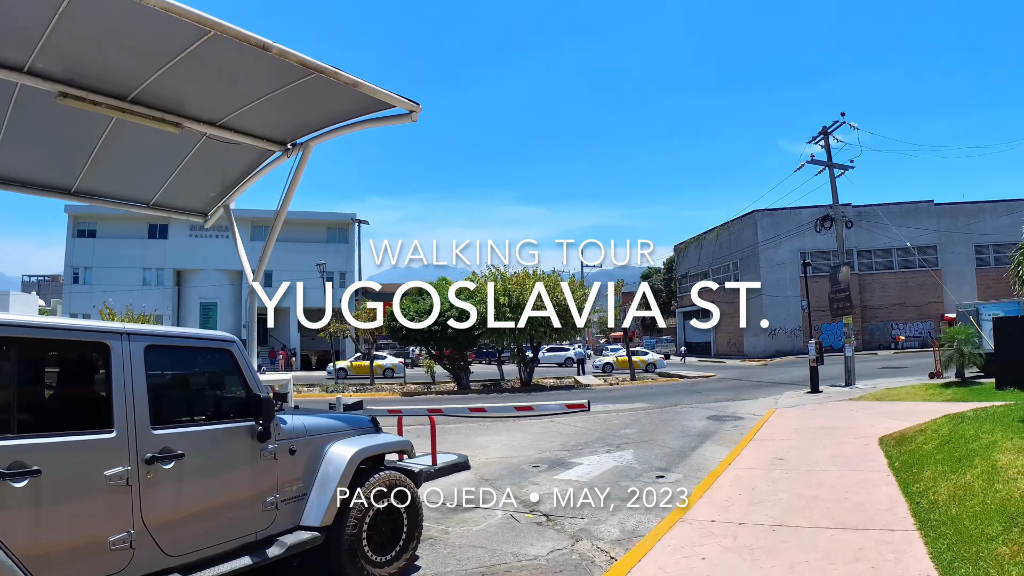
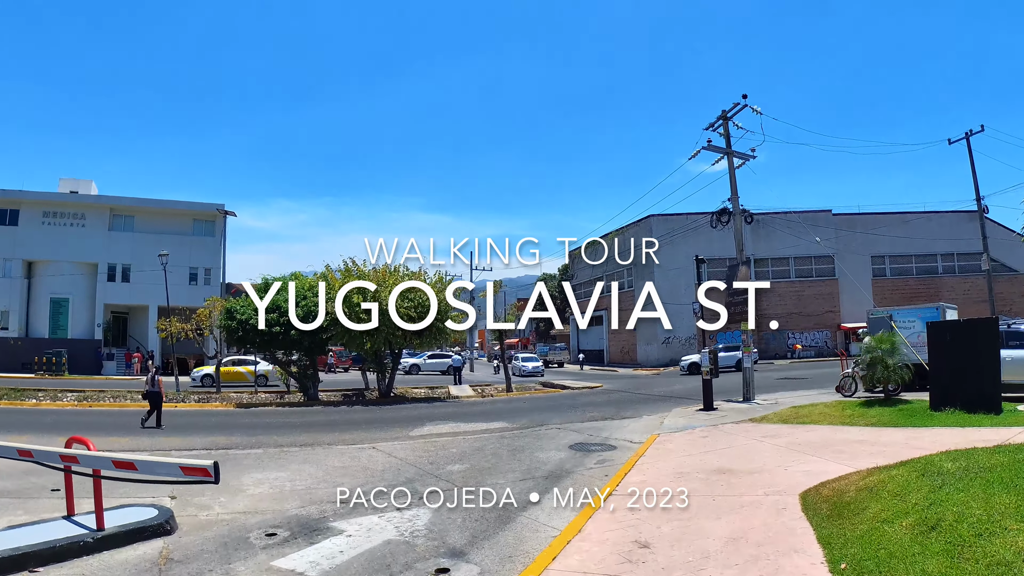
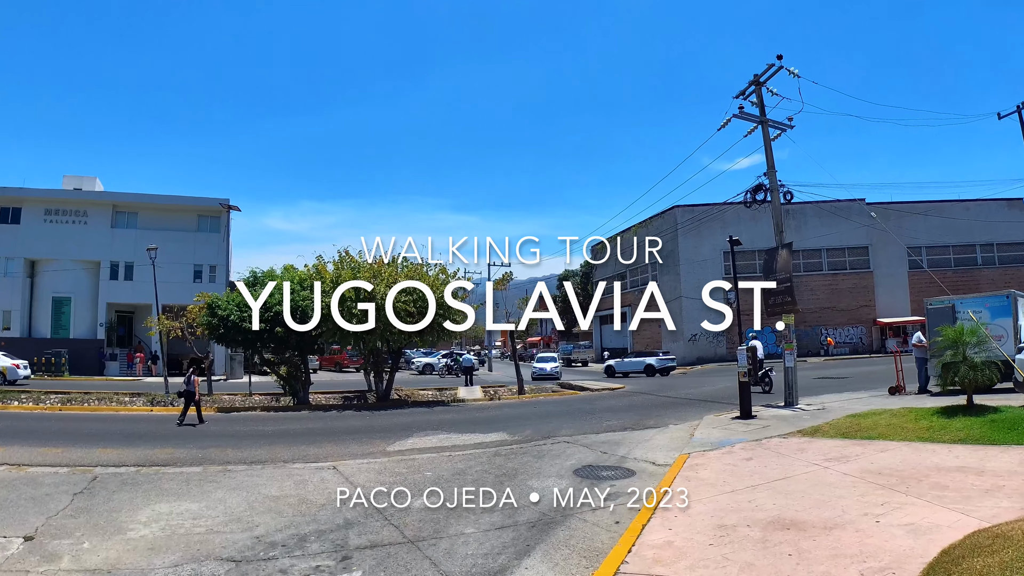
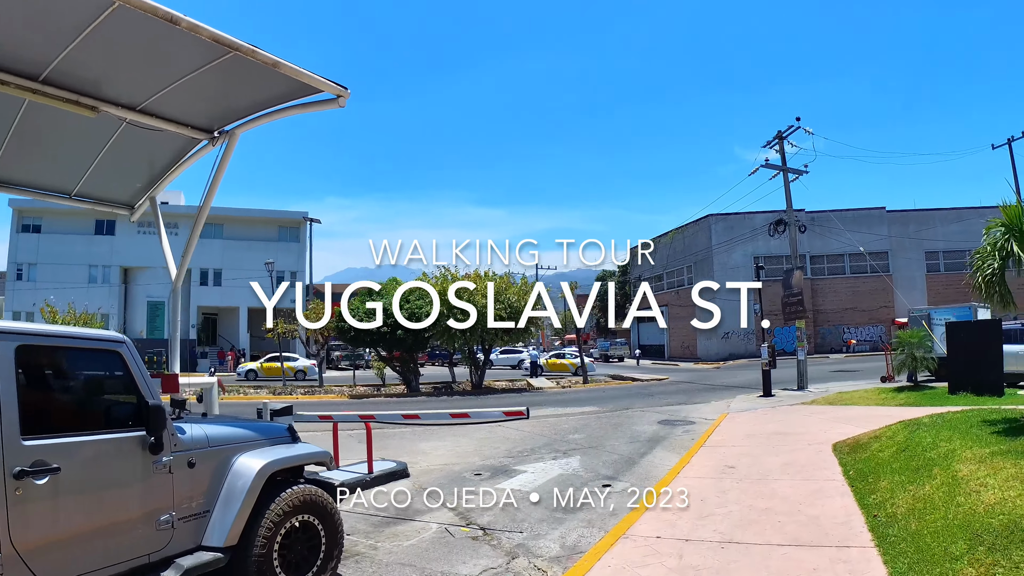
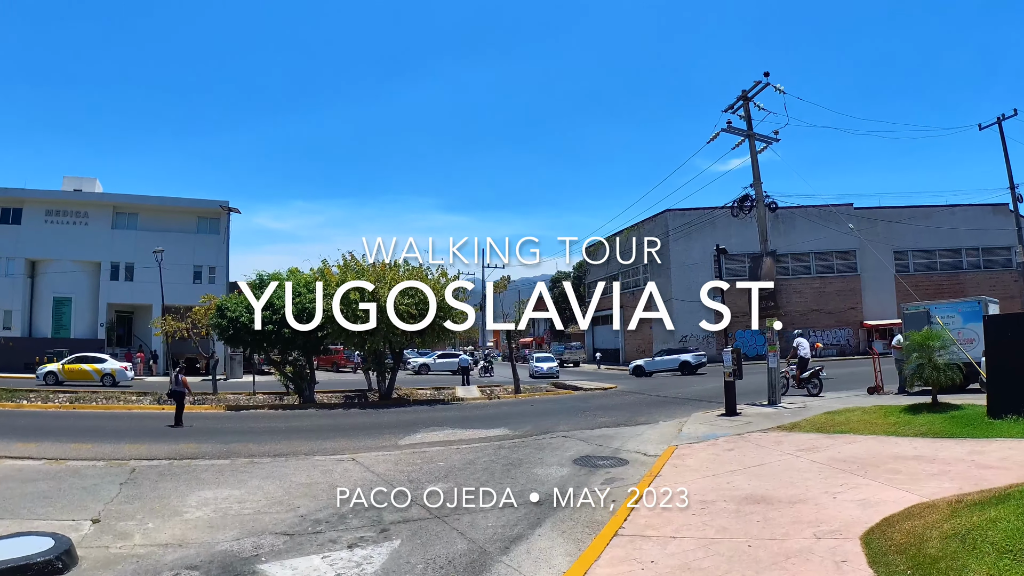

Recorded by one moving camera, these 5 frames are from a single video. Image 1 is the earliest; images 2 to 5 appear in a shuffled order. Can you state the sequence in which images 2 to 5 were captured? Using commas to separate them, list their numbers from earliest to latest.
4, 2, 5, 3
